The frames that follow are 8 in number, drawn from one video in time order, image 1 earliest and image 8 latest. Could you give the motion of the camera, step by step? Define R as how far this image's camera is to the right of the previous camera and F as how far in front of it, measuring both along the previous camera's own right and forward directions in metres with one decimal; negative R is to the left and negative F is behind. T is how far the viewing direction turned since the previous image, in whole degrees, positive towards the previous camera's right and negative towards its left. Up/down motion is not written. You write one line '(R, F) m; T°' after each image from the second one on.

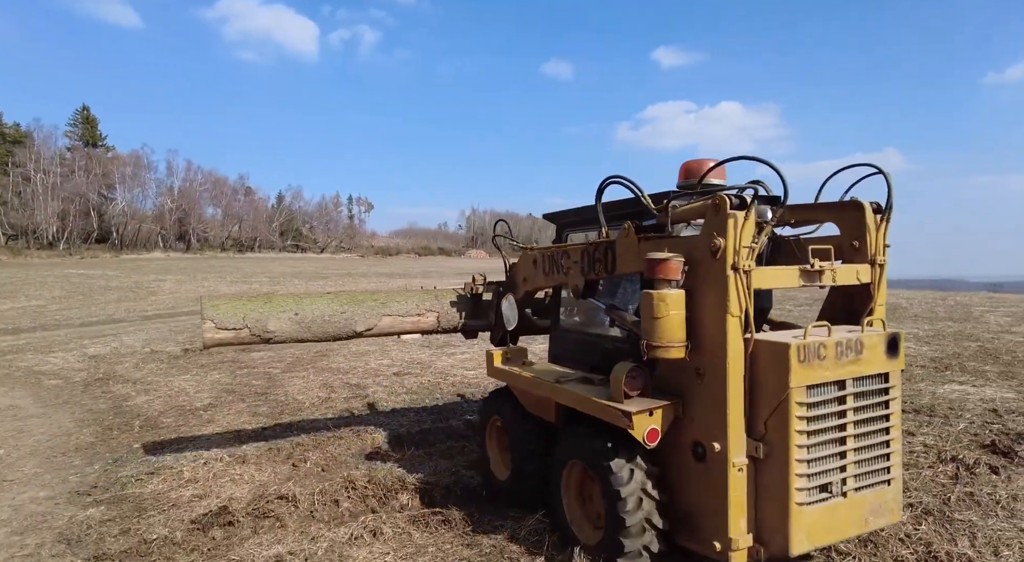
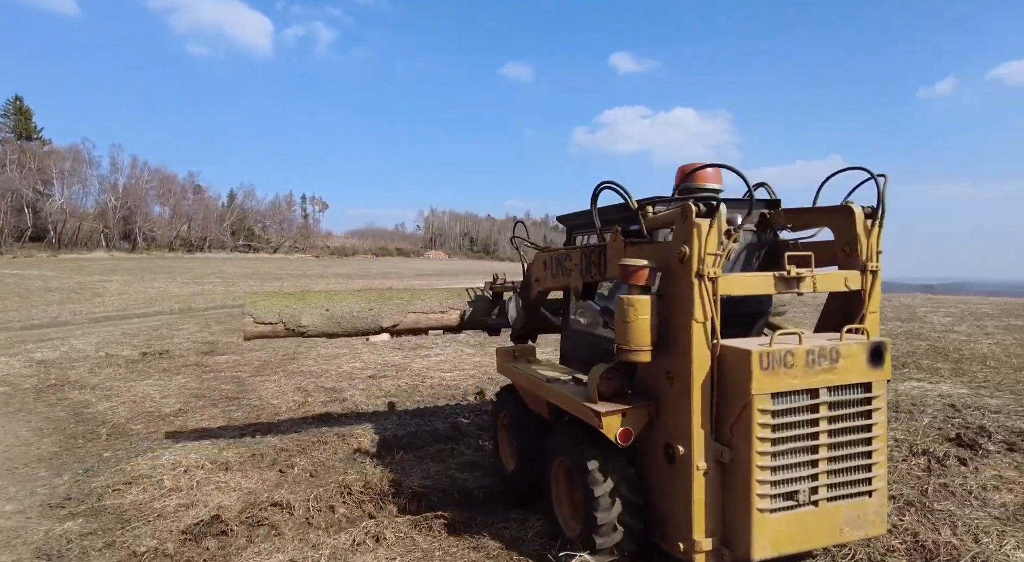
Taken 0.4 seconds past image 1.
(-0.3, 0.0) m; +4°
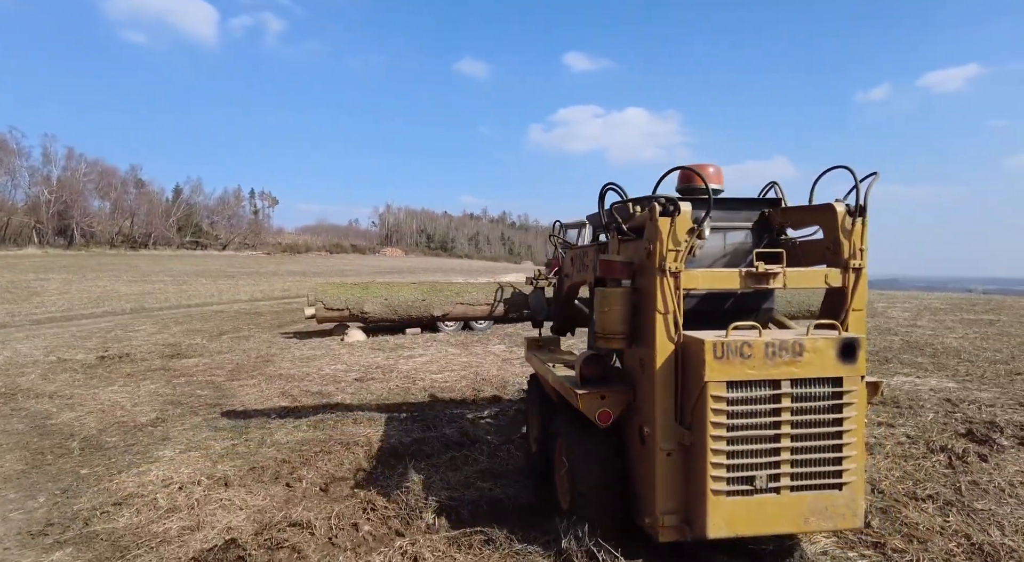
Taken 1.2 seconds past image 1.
(-0.5, +0.2) m; +4°
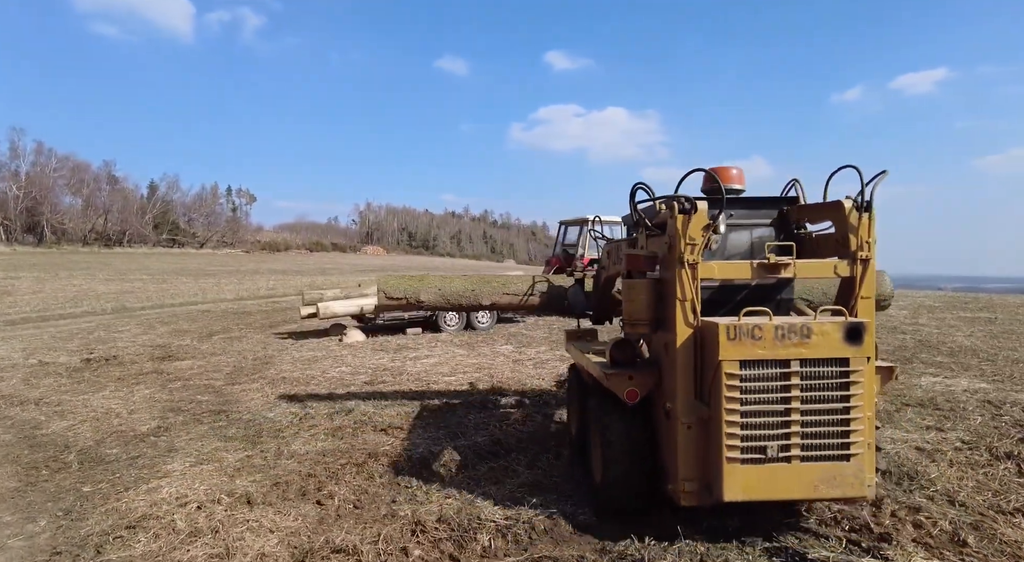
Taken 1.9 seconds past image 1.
(-0.4, +0.3) m; +2°
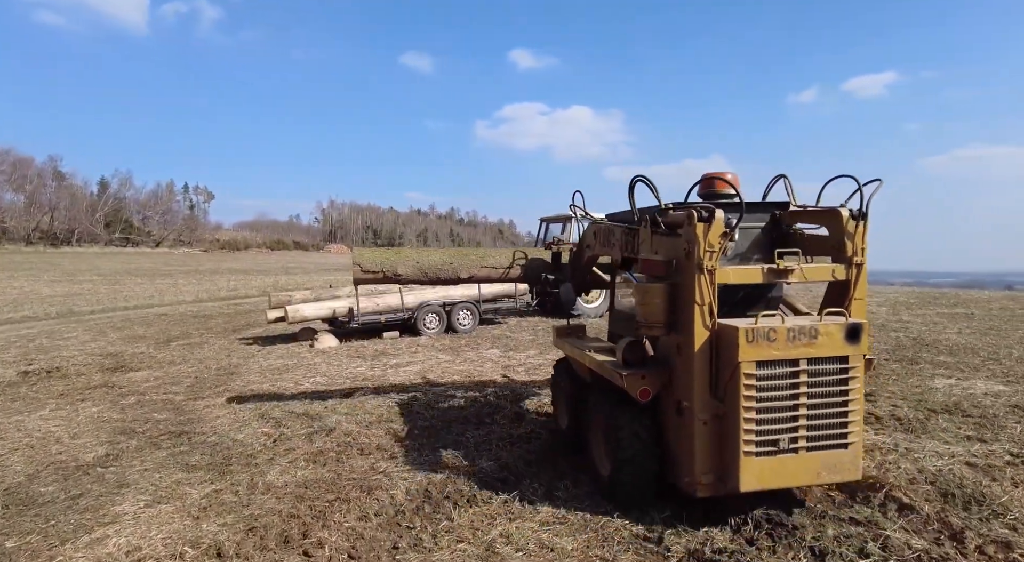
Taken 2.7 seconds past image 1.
(-0.3, +0.6) m; +3°
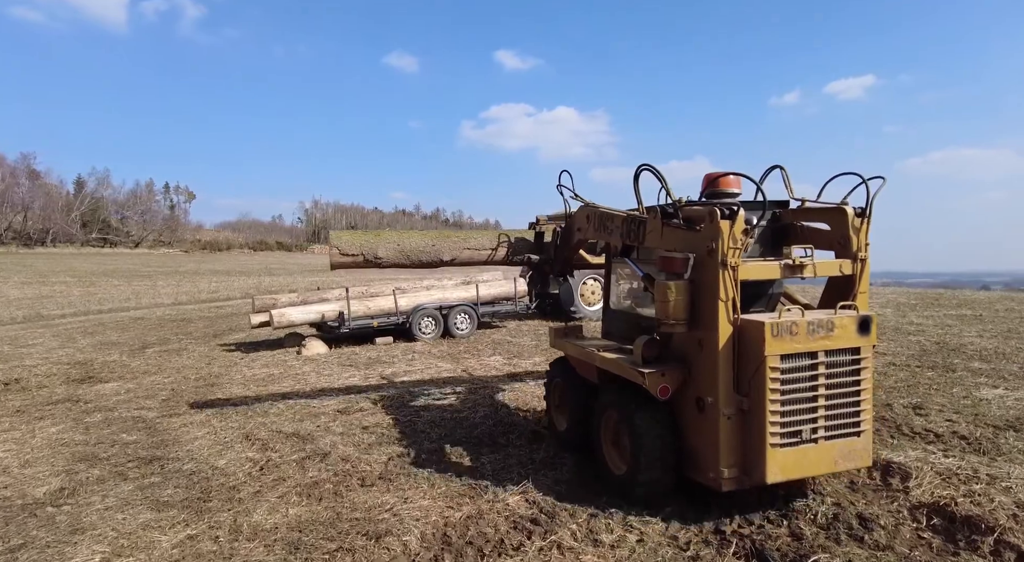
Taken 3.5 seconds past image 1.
(-0.3, +0.6) m; +1°
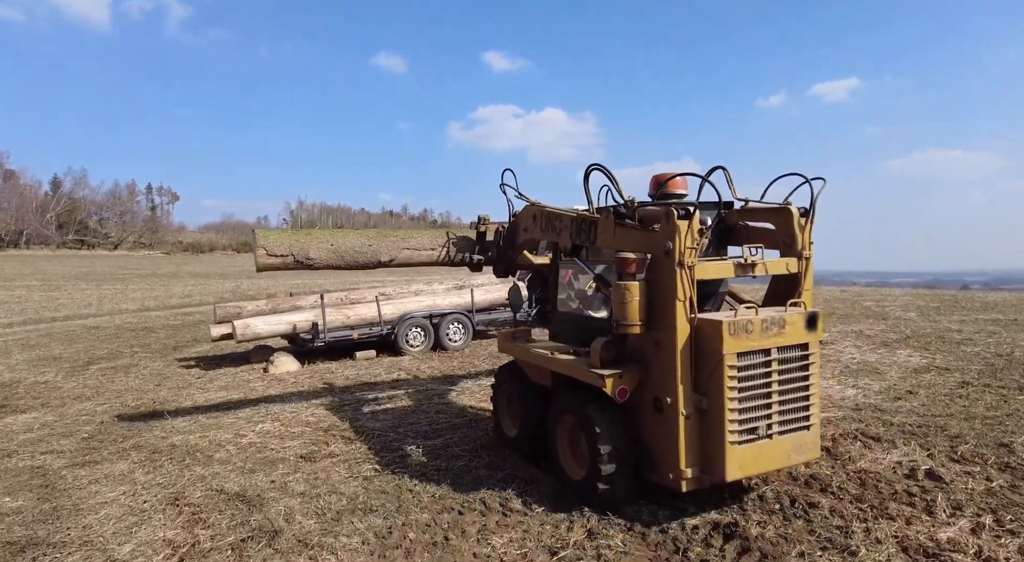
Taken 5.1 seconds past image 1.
(-0.2, +1.3) m; +1°
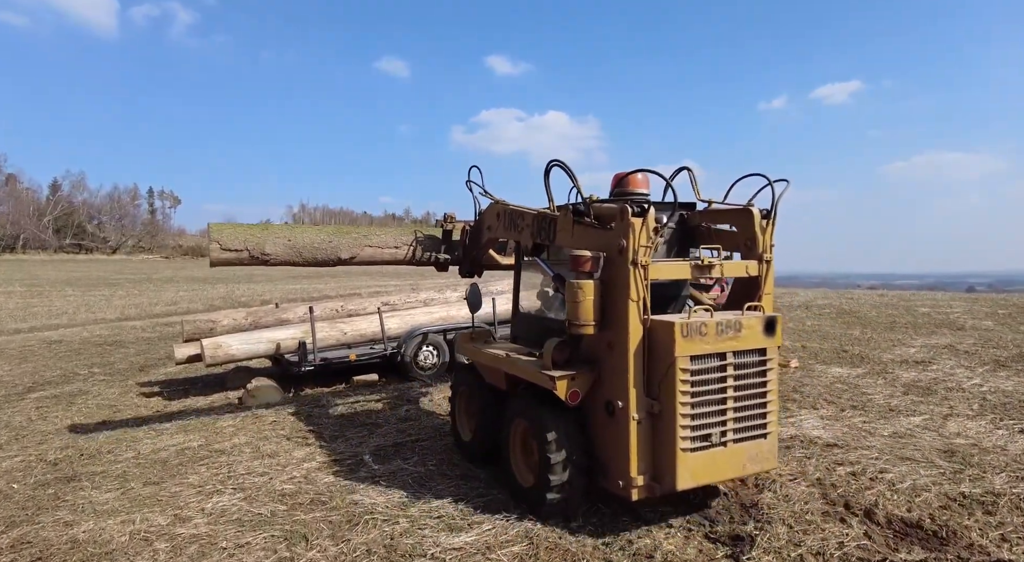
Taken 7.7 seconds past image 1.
(-0.4, +1.7) m; 0°
